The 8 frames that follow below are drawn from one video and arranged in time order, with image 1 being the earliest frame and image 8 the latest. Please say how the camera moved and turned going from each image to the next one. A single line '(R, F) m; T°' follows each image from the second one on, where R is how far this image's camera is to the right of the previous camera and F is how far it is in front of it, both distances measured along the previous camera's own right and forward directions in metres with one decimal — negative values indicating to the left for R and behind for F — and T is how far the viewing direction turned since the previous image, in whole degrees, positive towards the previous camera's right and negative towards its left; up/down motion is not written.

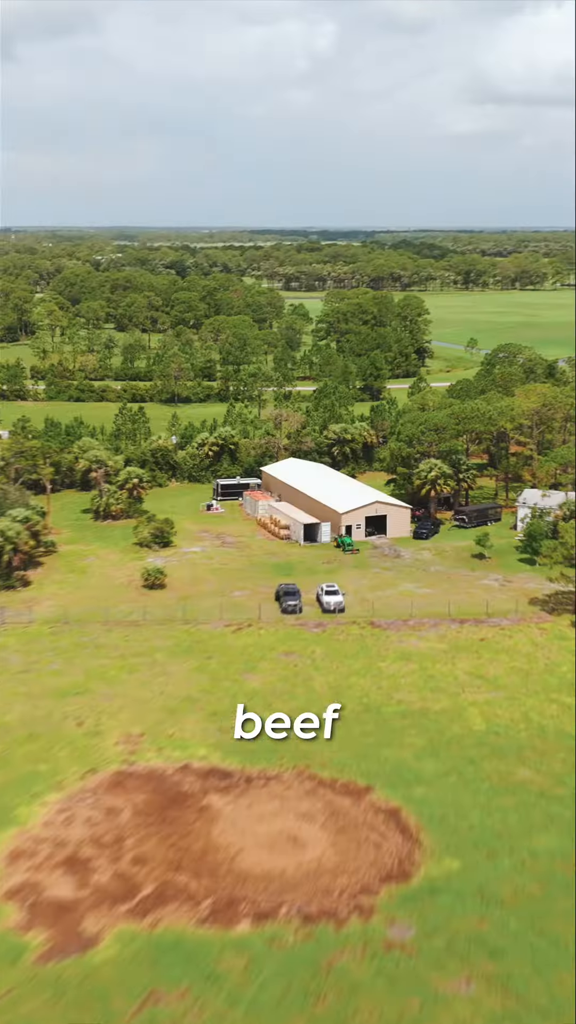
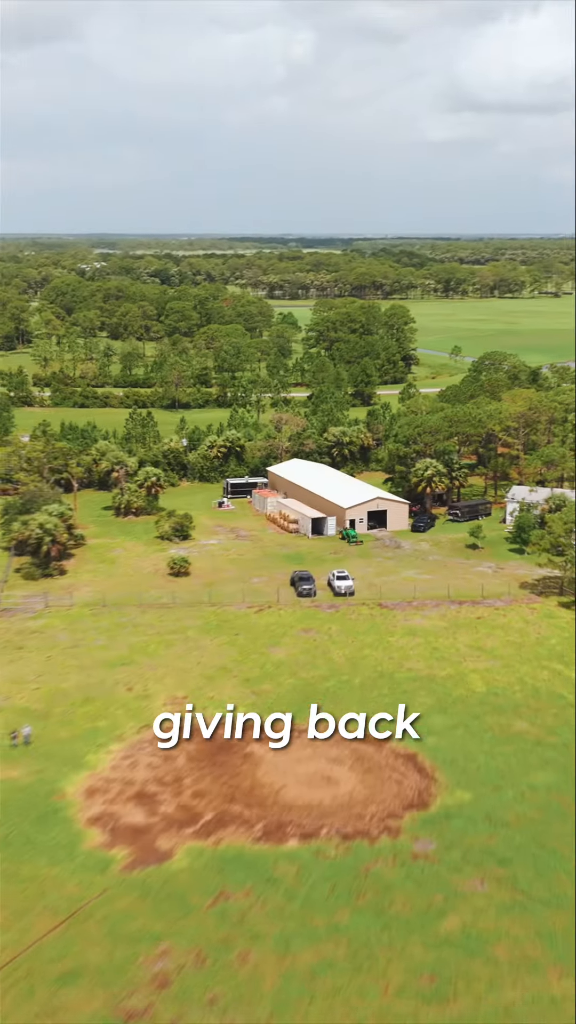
(-0.6, -2.0) m; +1°
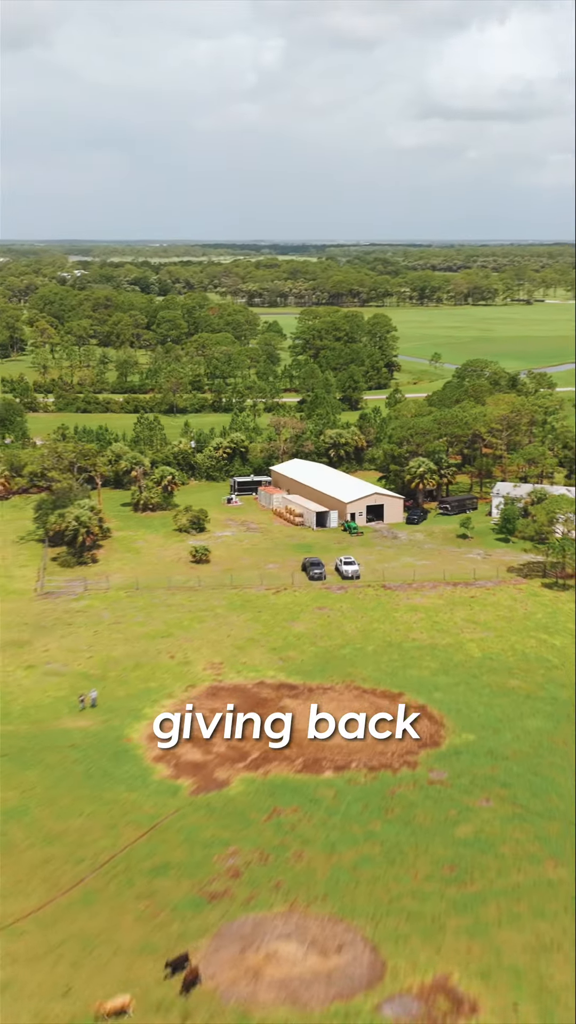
(-0.7, -2.3) m; +1°
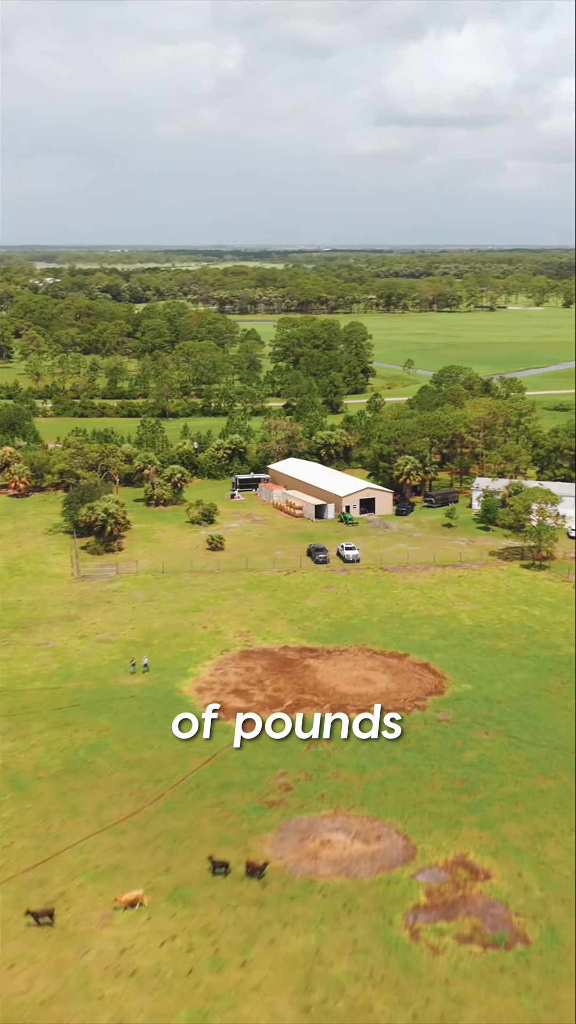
(-0.9, -2.8) m; +2°
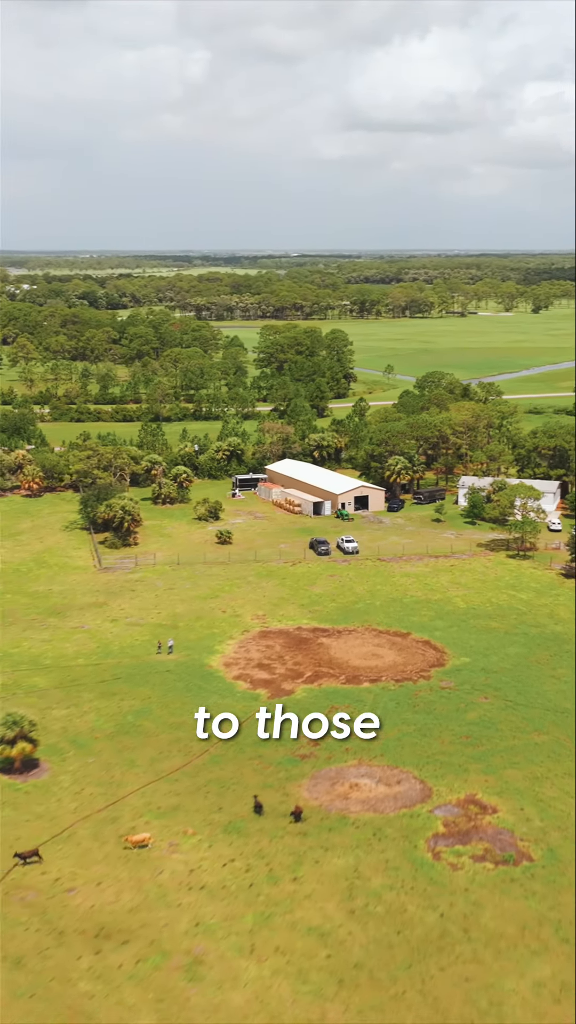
(-0.8, -2.1) m; +1°
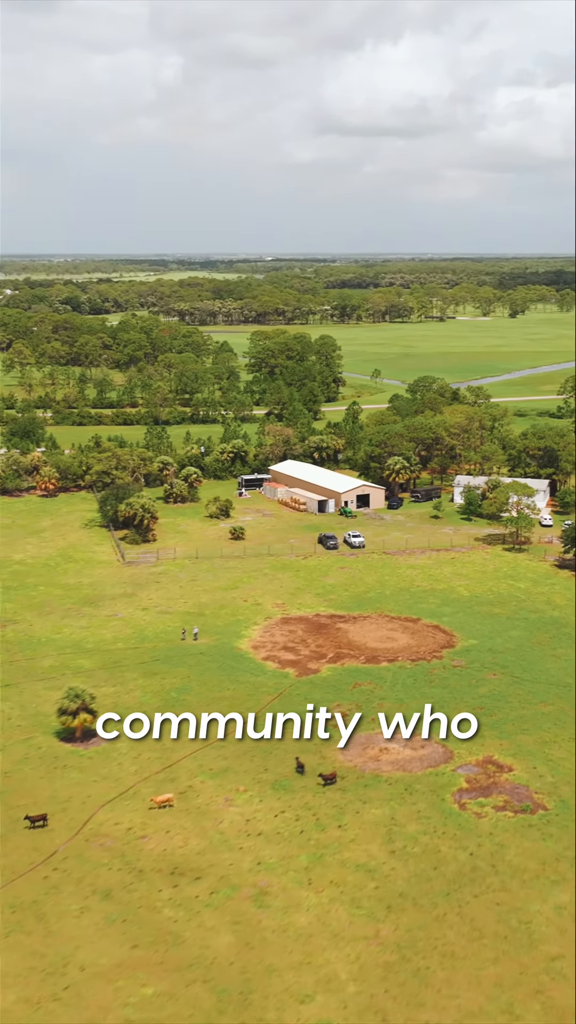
(-0.8, -1.8) m; +1°
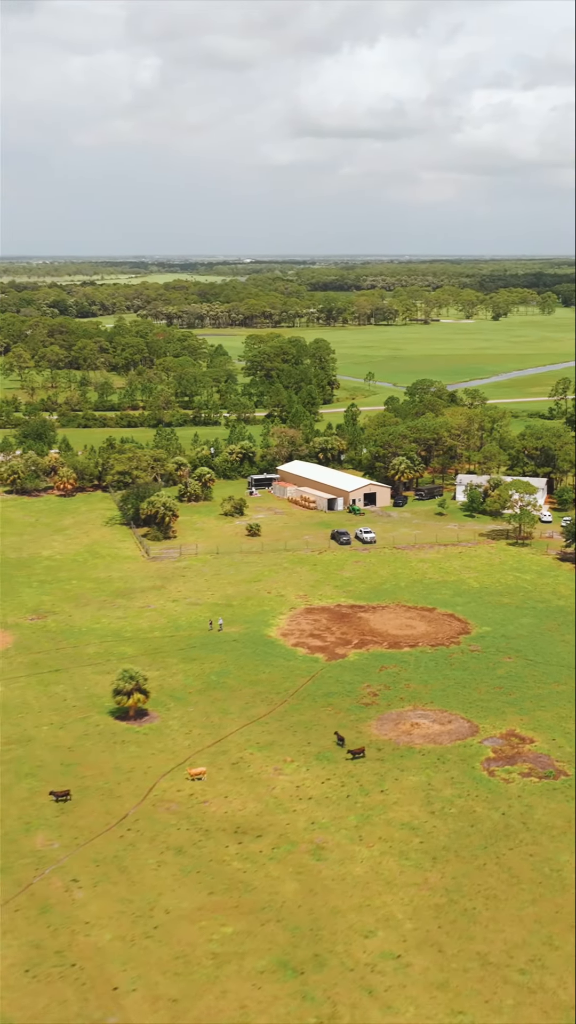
(-0.9, -1.5) m; +1°
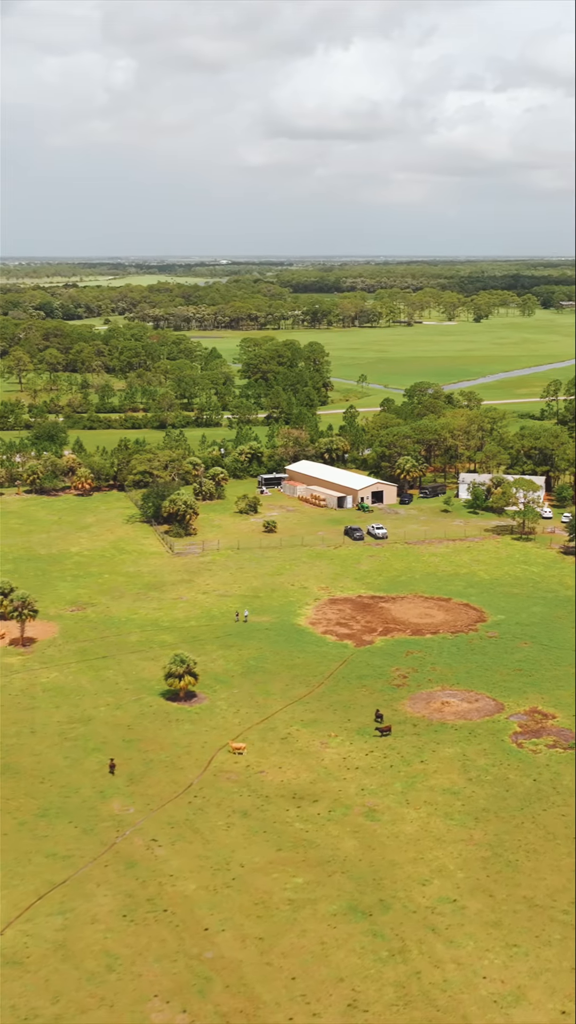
(-1.0, -1.5) m; +1°
